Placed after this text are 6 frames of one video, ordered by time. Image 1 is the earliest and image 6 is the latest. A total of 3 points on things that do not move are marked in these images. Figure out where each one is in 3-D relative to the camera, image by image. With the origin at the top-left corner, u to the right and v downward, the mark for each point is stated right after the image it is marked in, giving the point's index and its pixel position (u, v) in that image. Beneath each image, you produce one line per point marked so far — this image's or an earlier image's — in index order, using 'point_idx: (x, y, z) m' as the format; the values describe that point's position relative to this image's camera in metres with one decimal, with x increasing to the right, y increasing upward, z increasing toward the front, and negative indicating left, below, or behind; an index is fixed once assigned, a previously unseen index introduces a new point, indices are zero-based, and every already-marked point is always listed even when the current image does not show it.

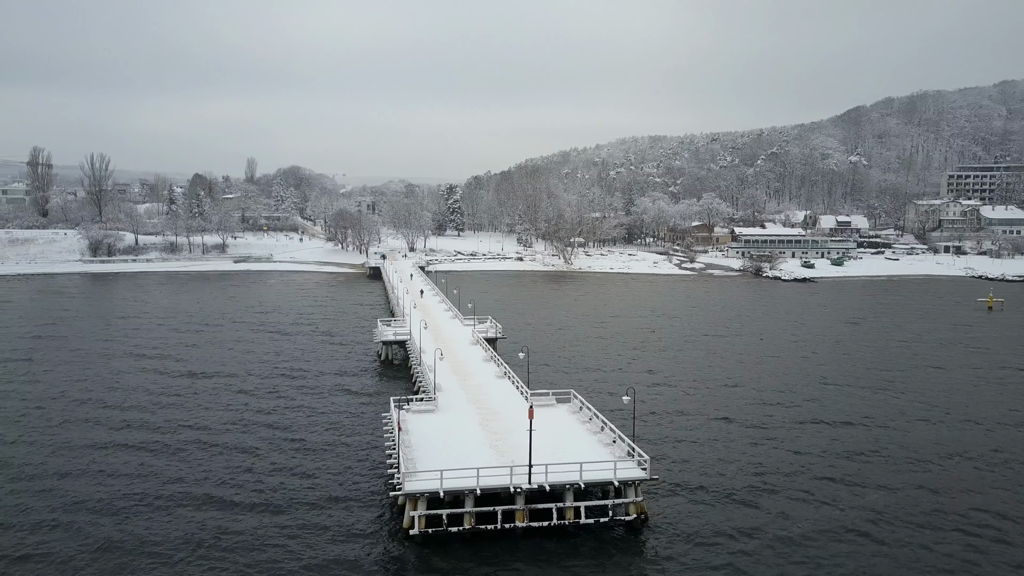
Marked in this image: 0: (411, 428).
0: (-3.0, -4.0, +19.3) m
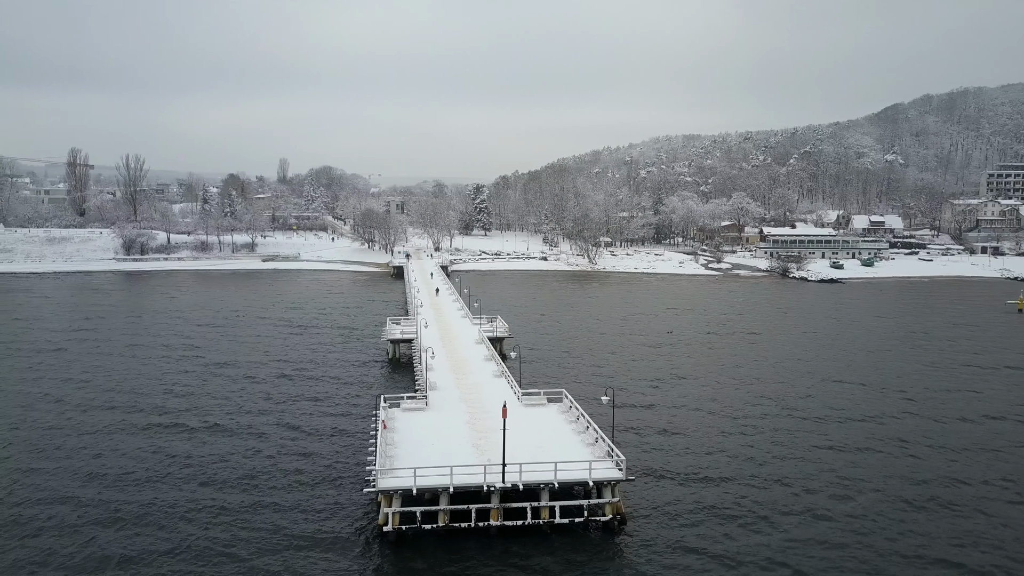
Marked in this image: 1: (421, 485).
0: (-3.4, -3.9, +19.4) m
1: (-2.2, -4.4, +15.2) m
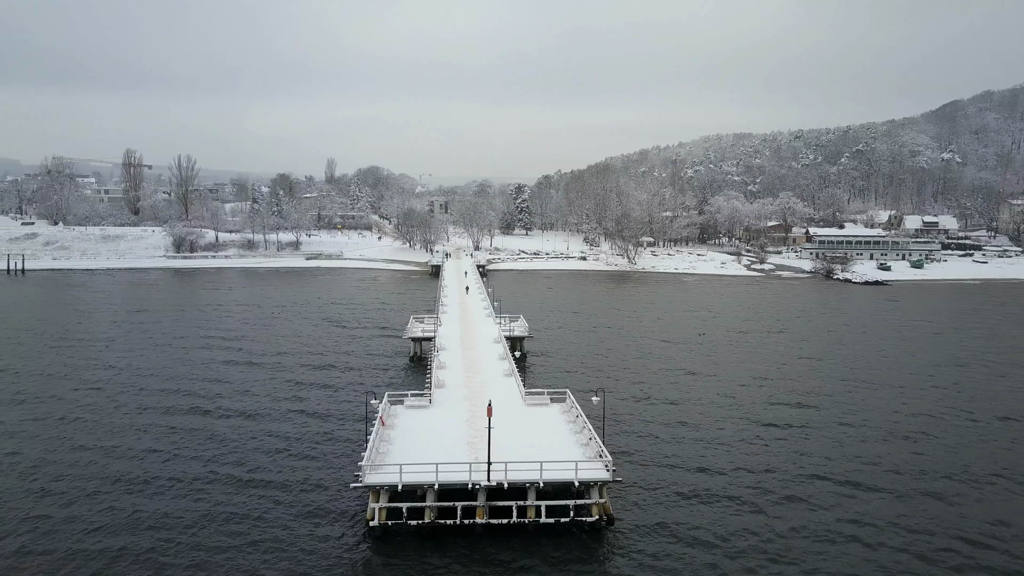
0: (-3.4, -3.9, +19.6) m
1: (-2.4, -4.4, +15.3) m
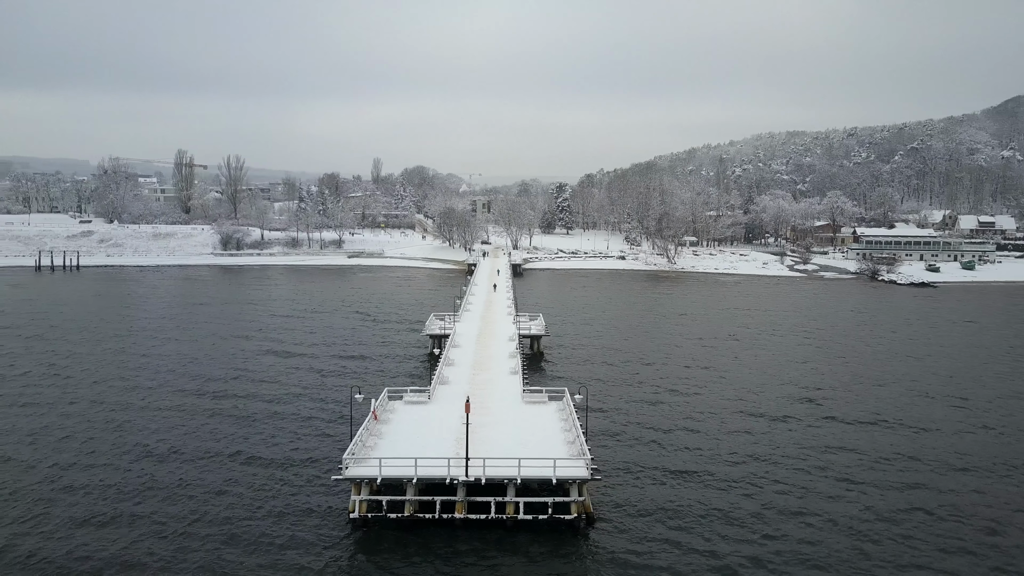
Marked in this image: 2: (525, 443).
0: (-3.5, -3.8, +19.9) m
1: (-2.8, -4.3, +15.6) m
2: (+0.4, -4.1, +17.8) m
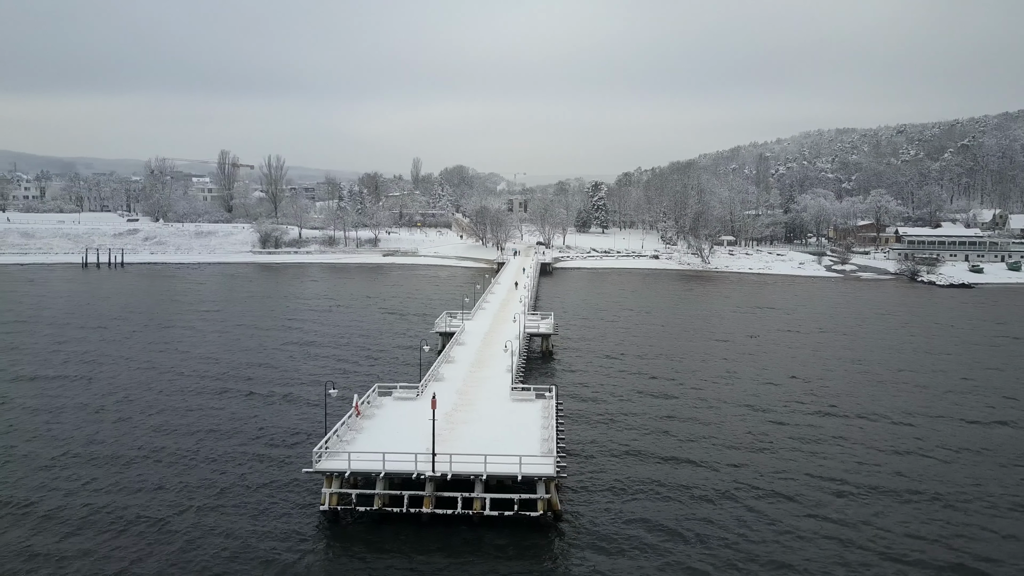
0: (-4.0, -3.7, +20.2) m
1: (-3.5, -4.3, +15.8) m
2: (-0.1, -4.0, +18.0) m
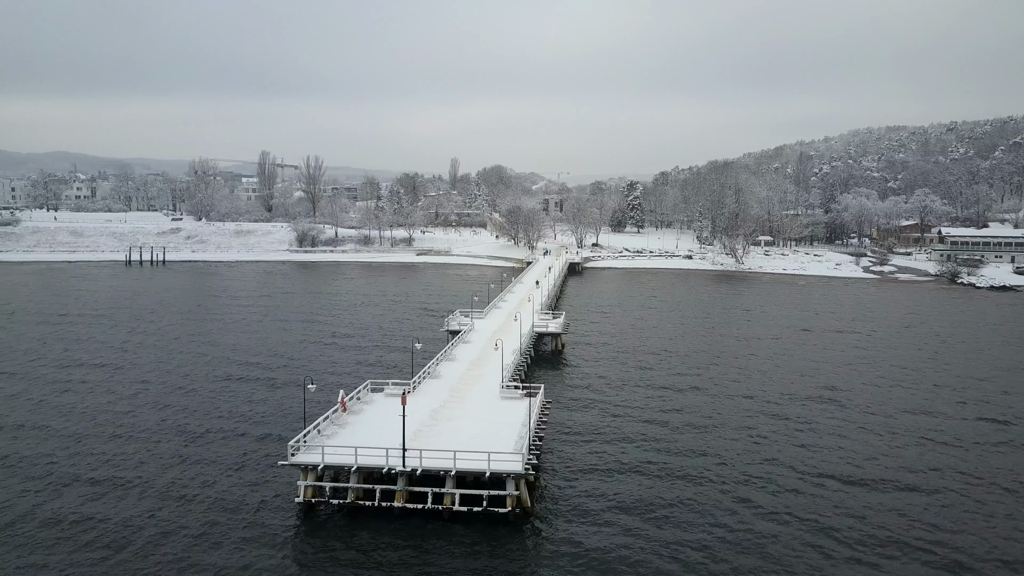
0: (-4.3, -3.6, +20.6) m
1: (-4.1, -4.2, +16.2) m
2: (-0.6, -4.0, +18.1) m
